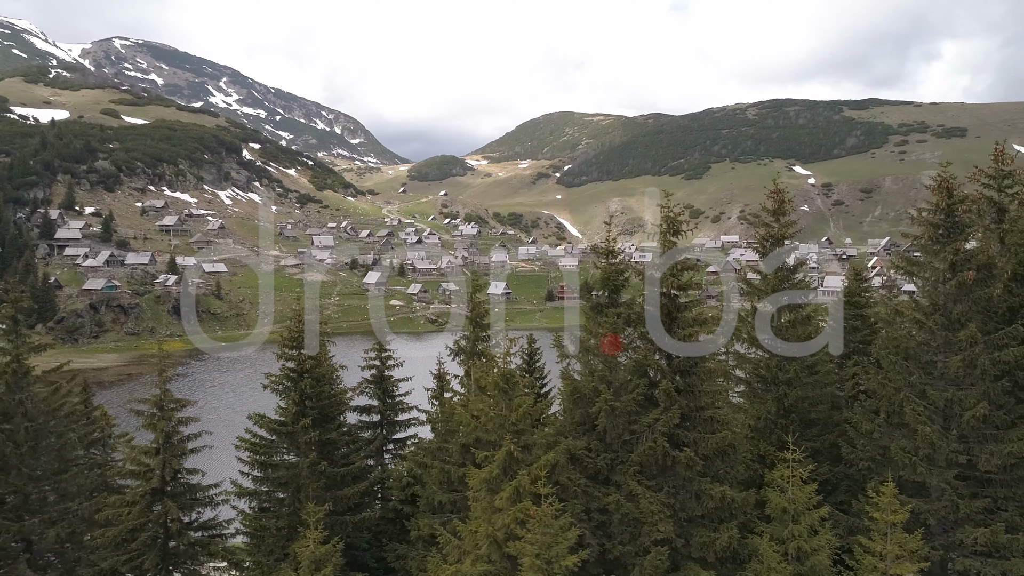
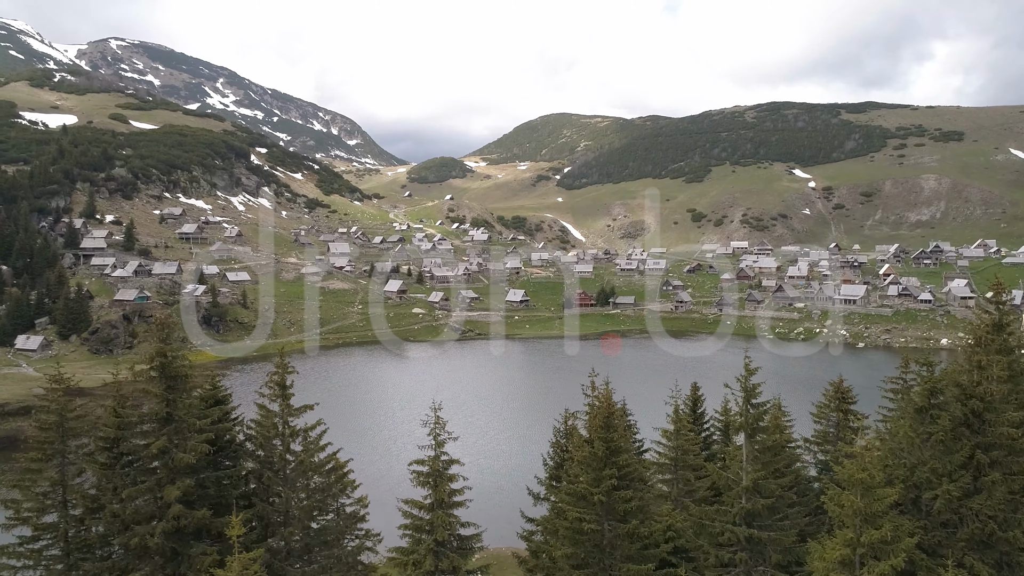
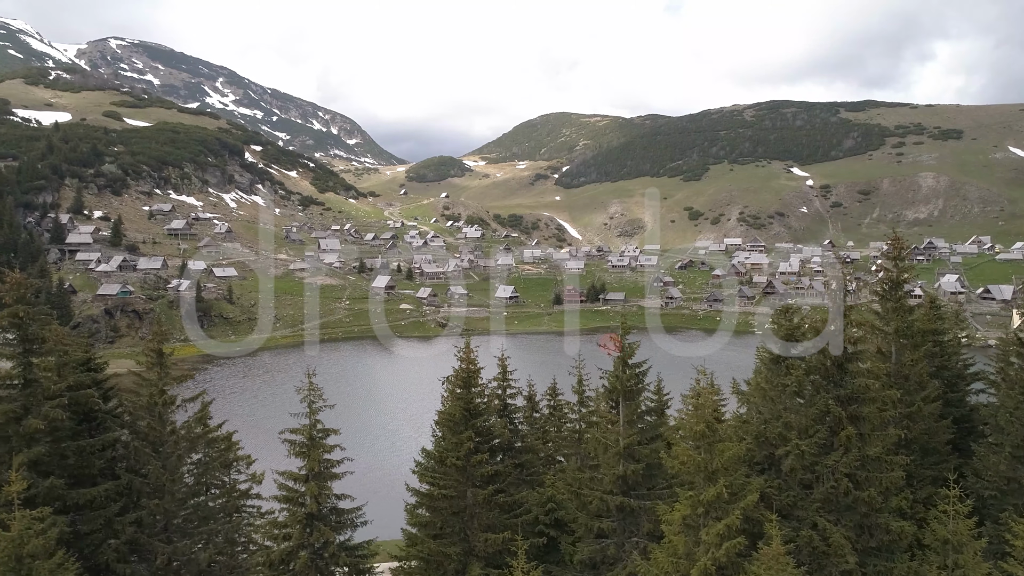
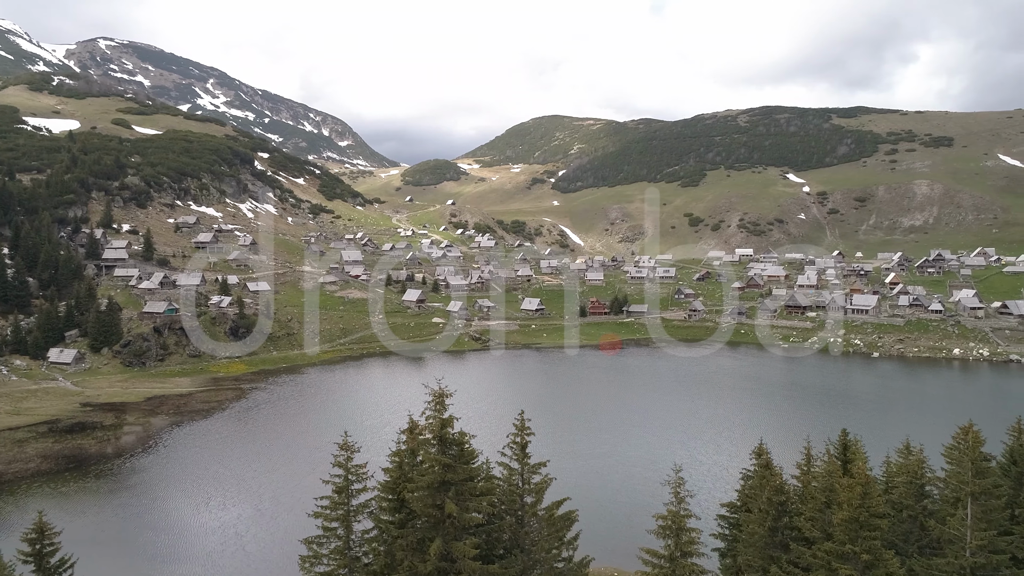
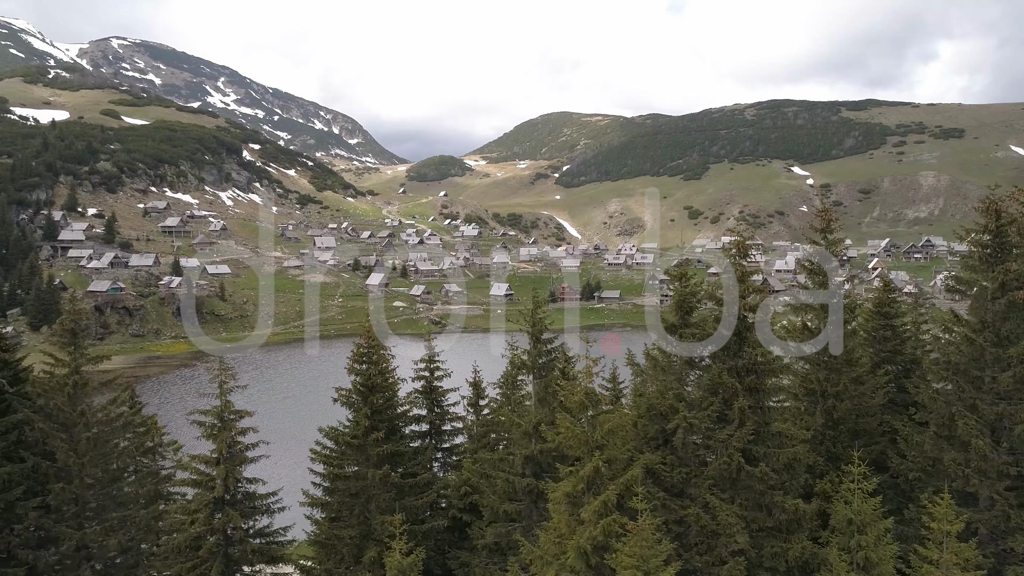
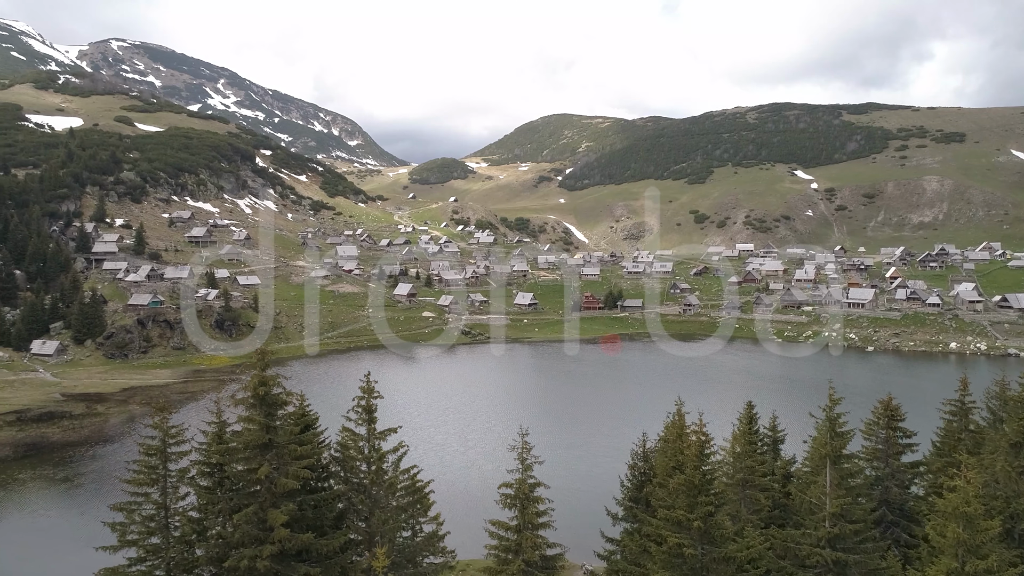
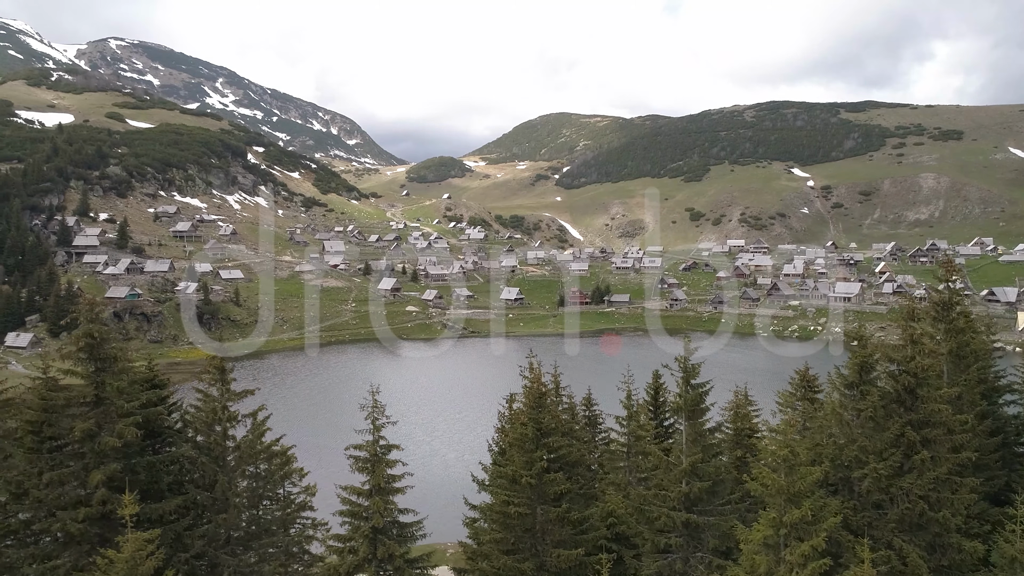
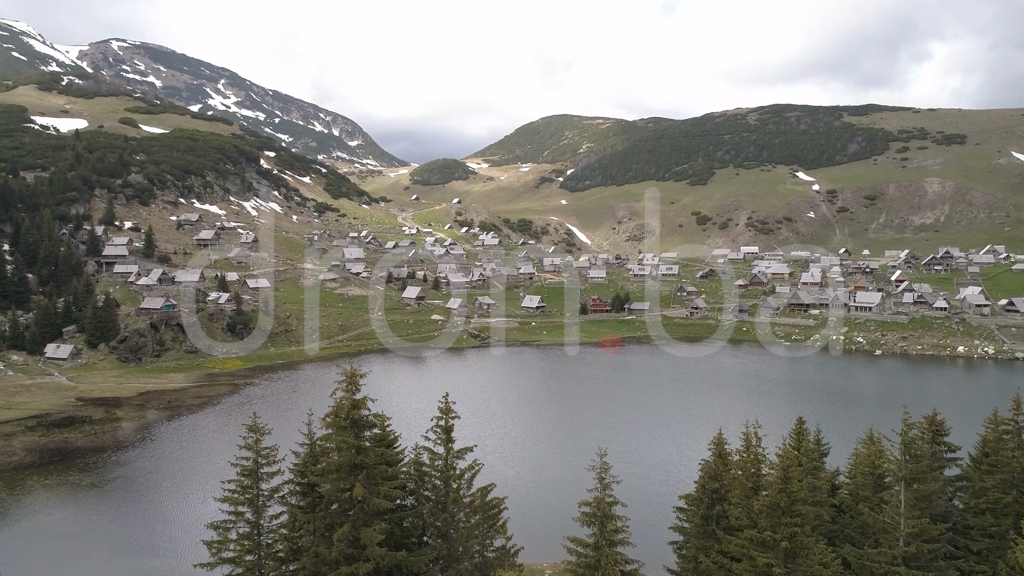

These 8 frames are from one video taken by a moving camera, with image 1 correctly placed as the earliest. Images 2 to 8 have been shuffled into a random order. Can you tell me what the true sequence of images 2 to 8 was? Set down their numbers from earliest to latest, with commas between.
5, 3, 7, 2, 6, 8, 4
